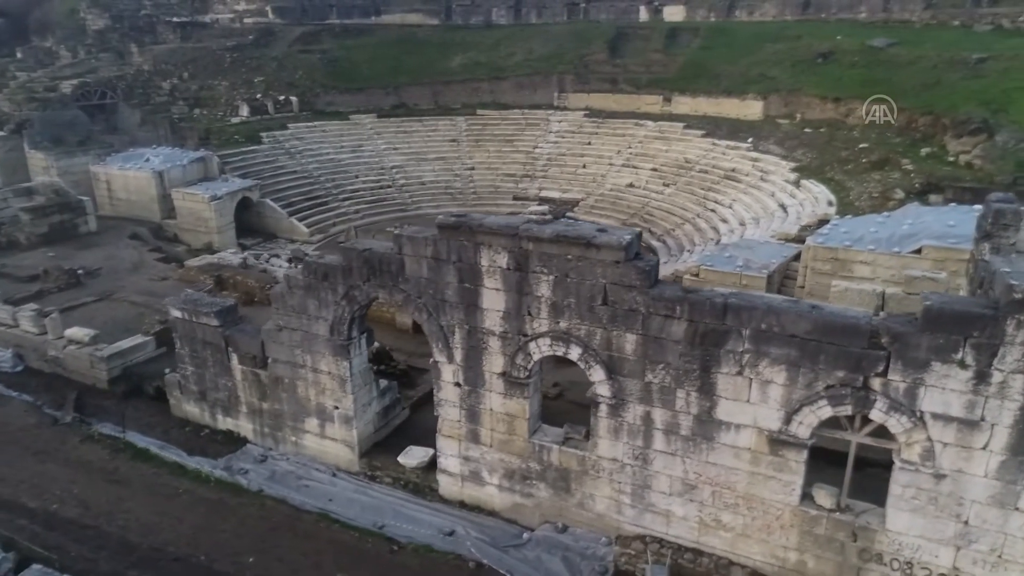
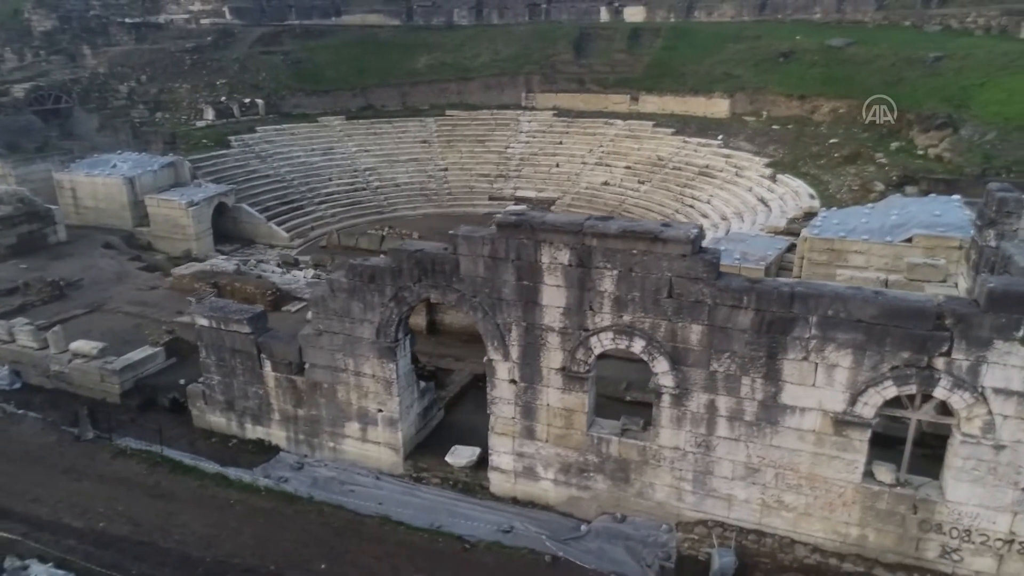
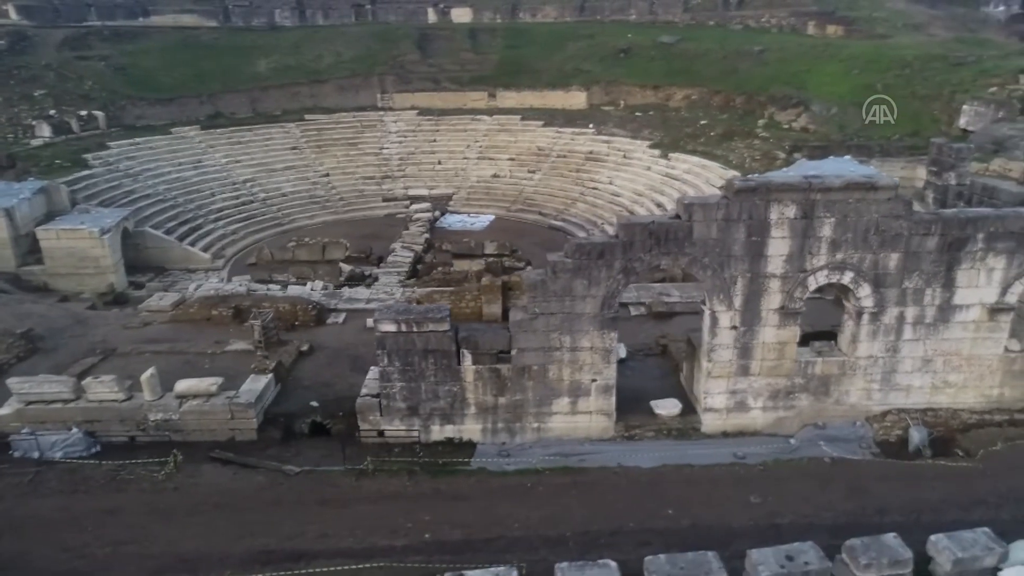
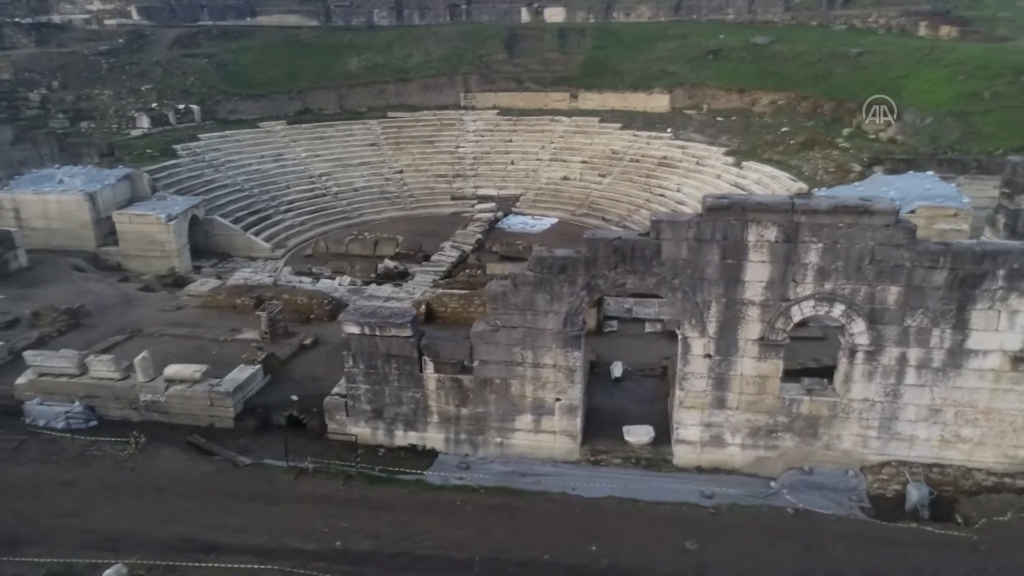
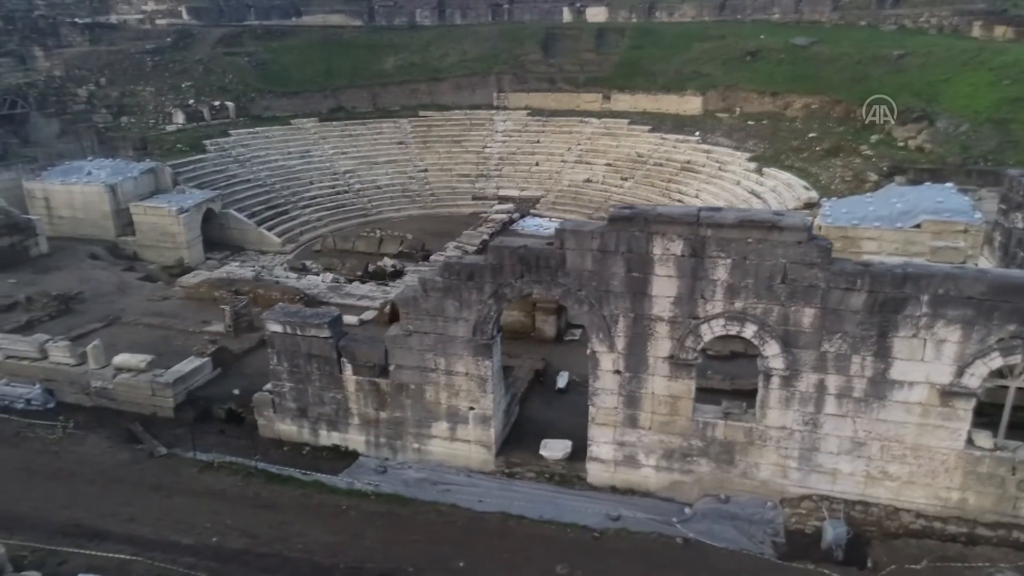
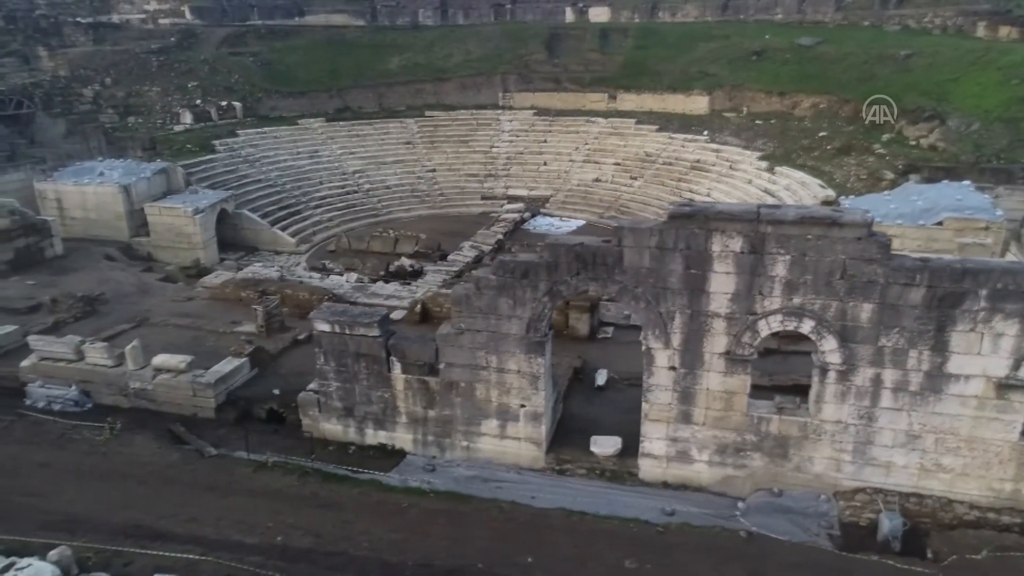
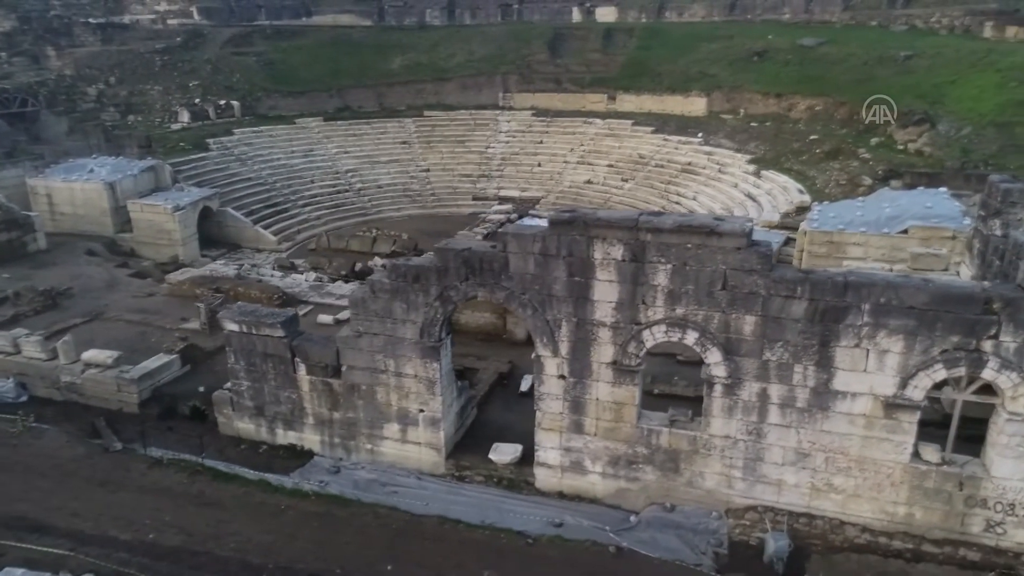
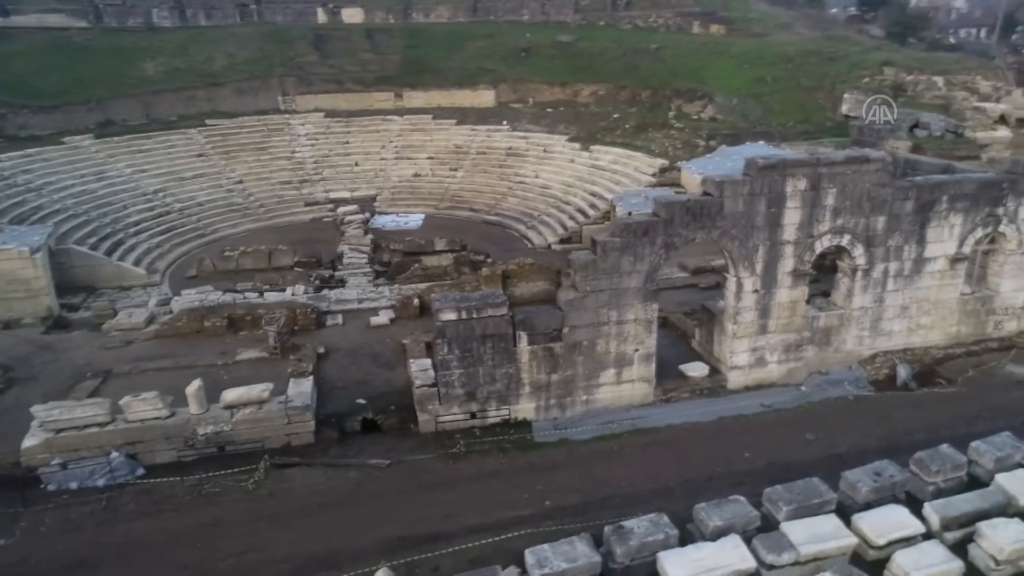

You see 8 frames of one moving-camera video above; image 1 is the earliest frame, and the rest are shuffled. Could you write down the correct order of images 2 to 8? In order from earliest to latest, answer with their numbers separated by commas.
2, 7, 5, 6, 4, 3, 8
